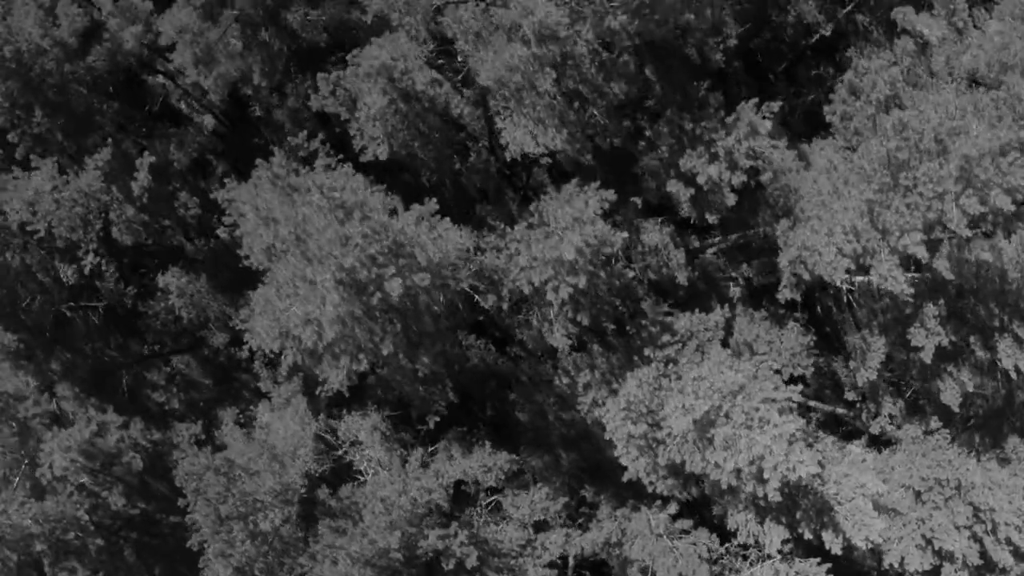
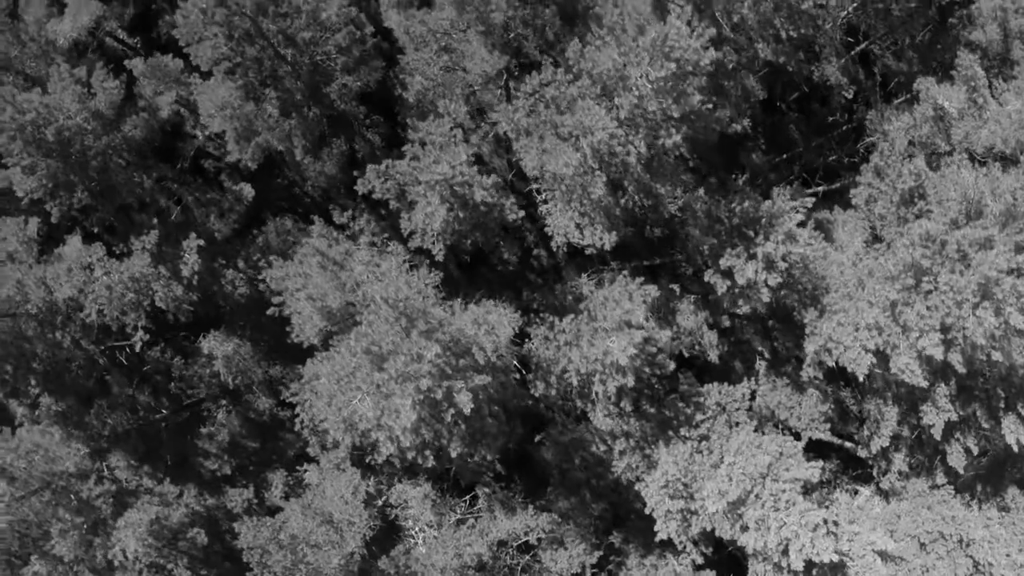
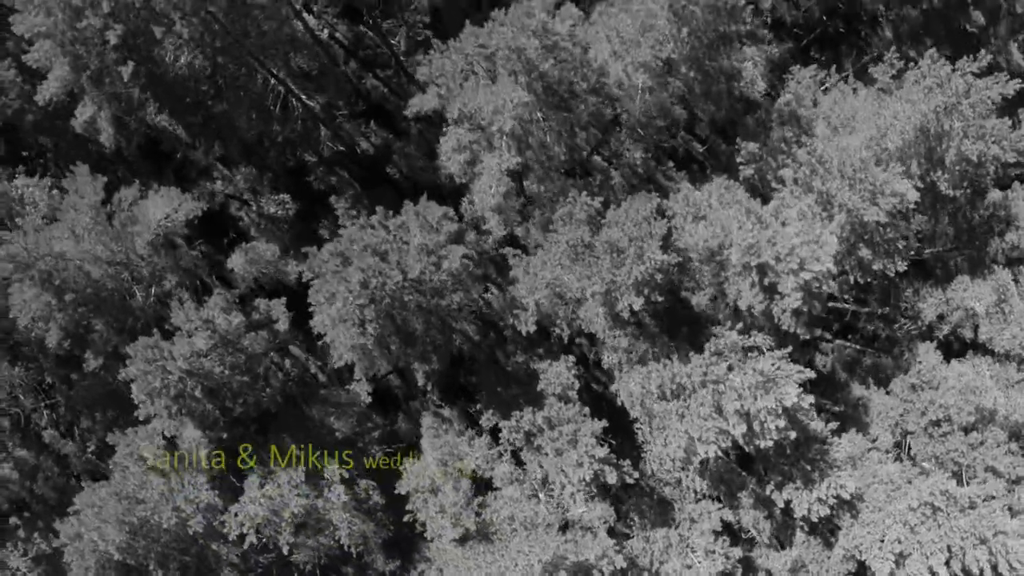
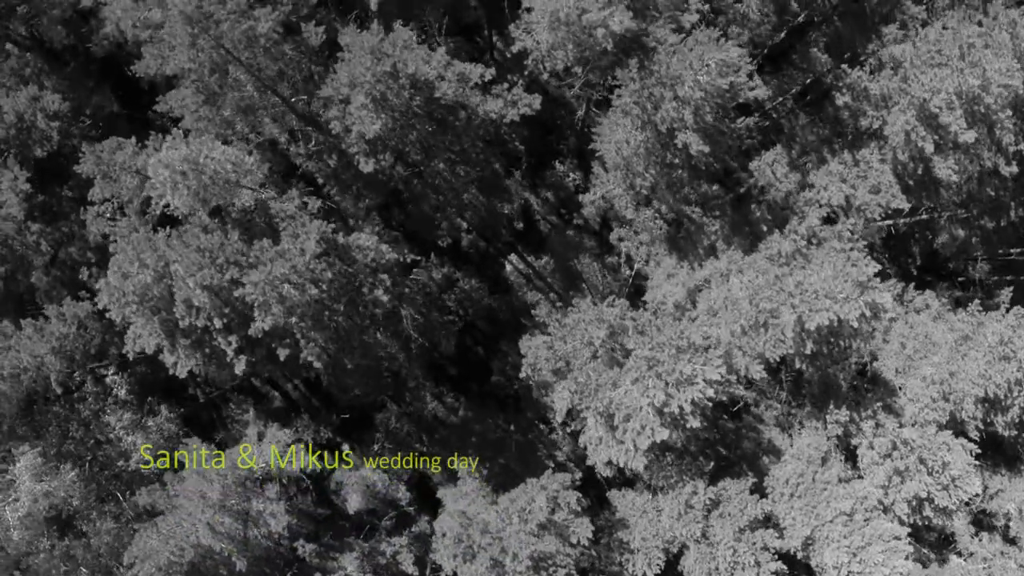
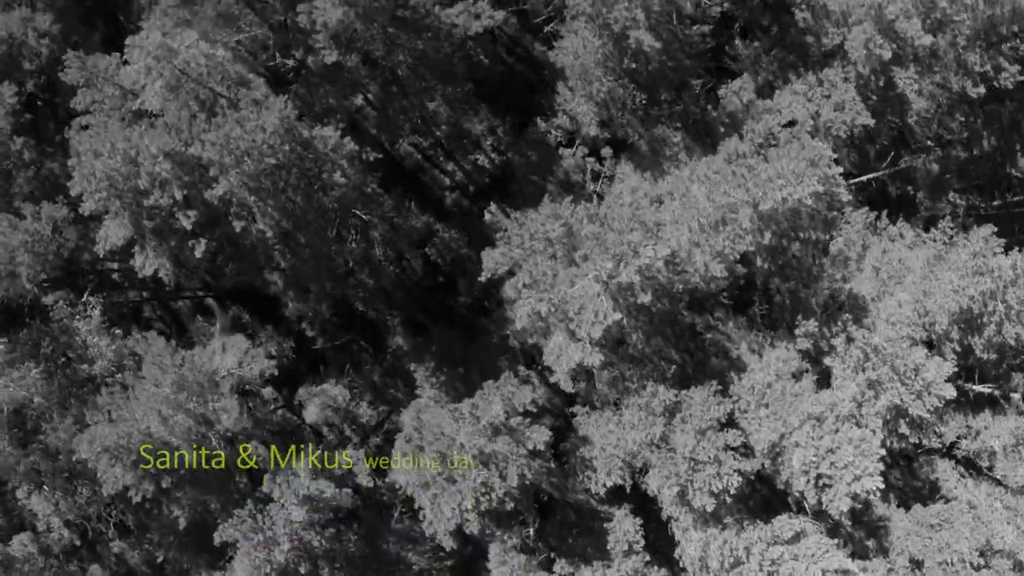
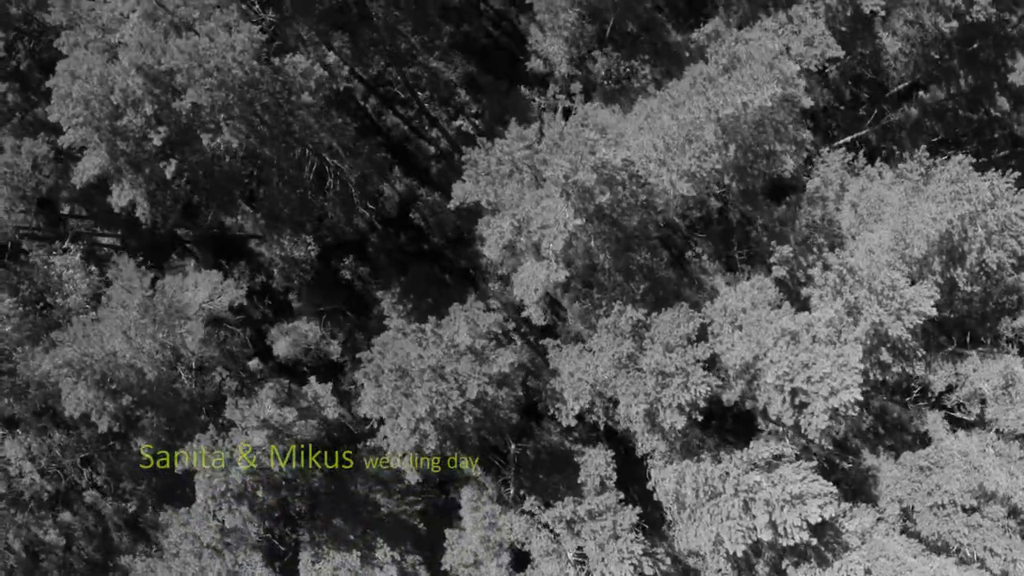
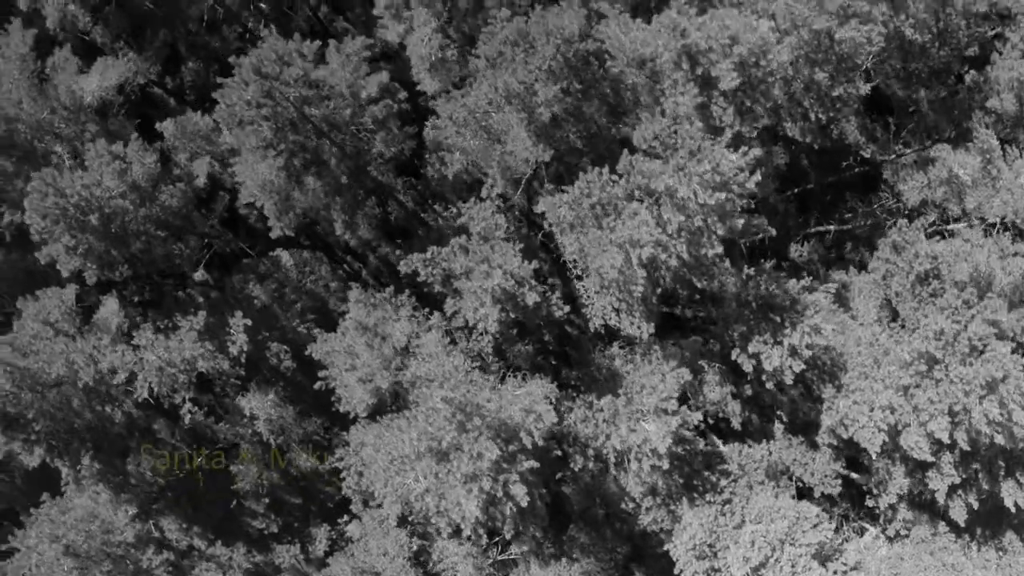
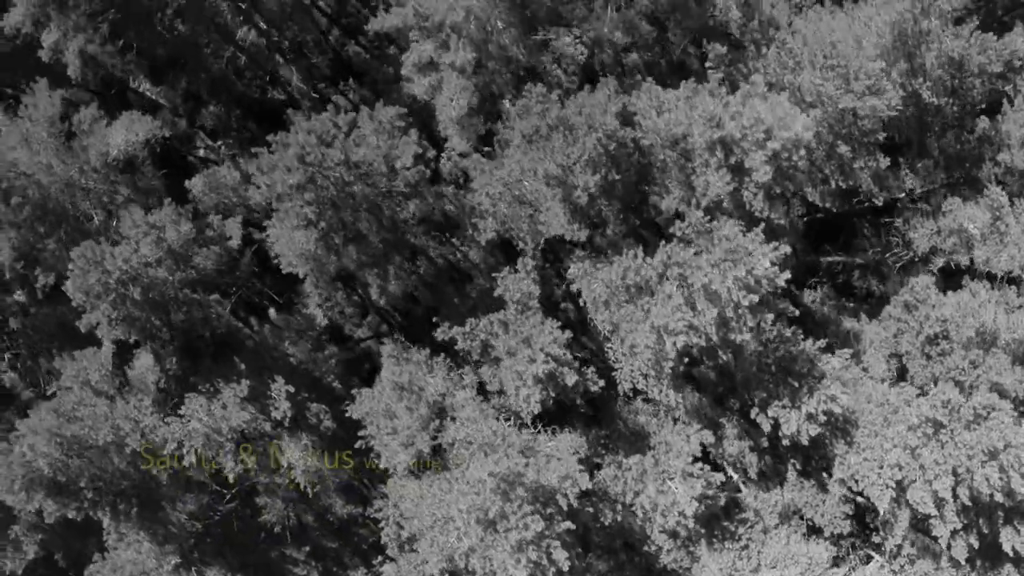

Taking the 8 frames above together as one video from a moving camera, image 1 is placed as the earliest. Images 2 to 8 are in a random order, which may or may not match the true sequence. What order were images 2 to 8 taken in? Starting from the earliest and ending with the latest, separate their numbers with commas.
2, 7, 8, 3, 6, 5, 4
